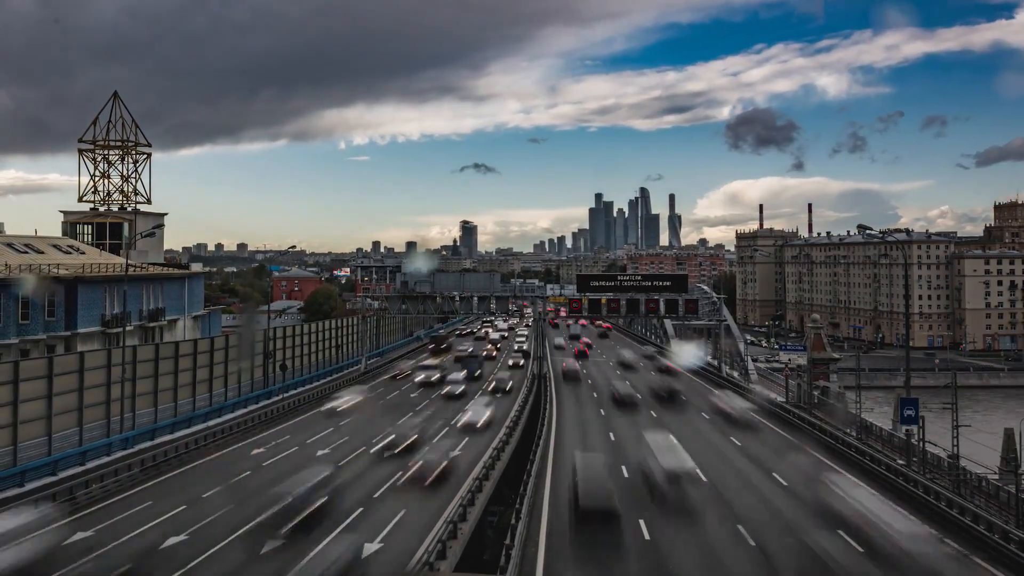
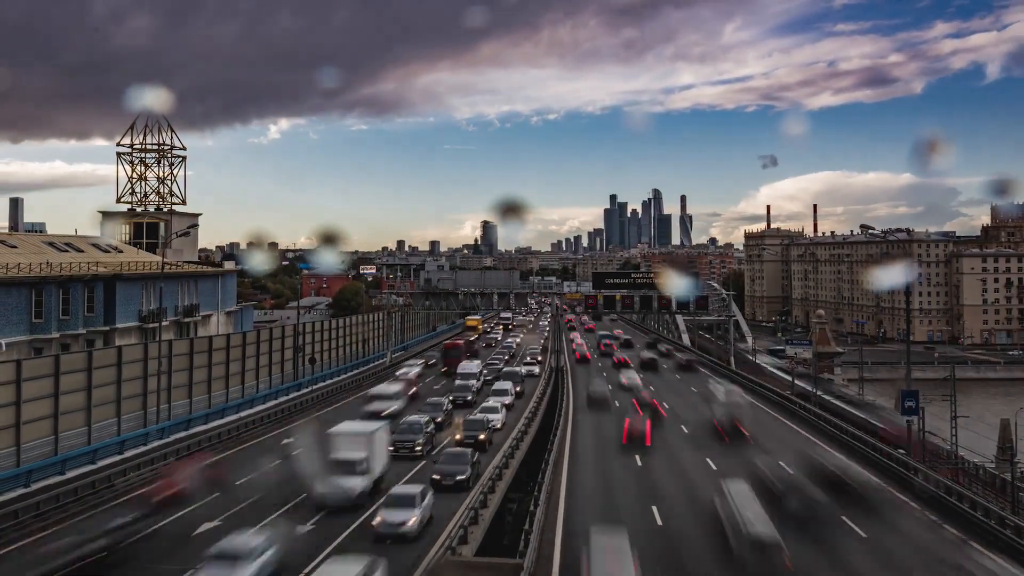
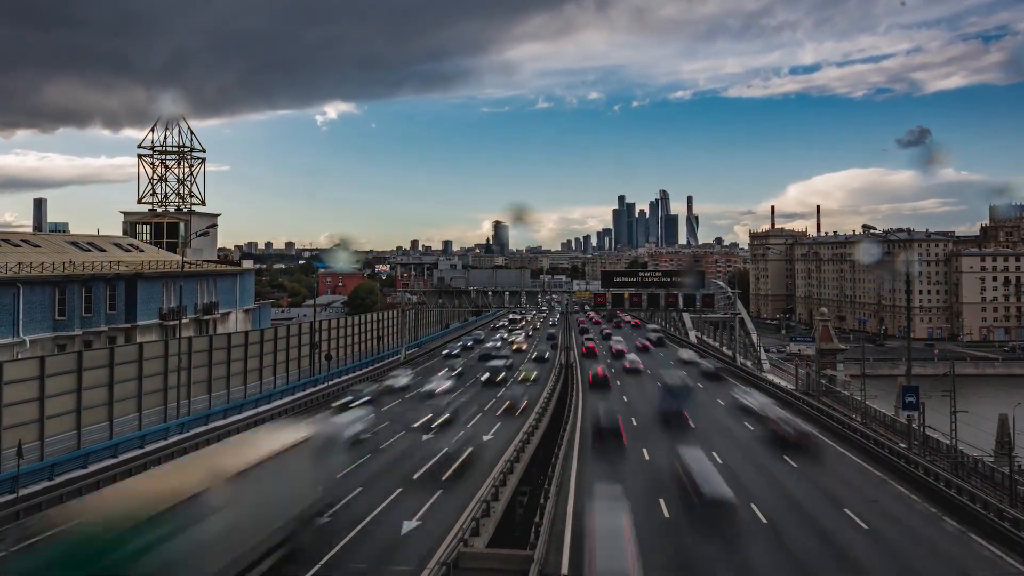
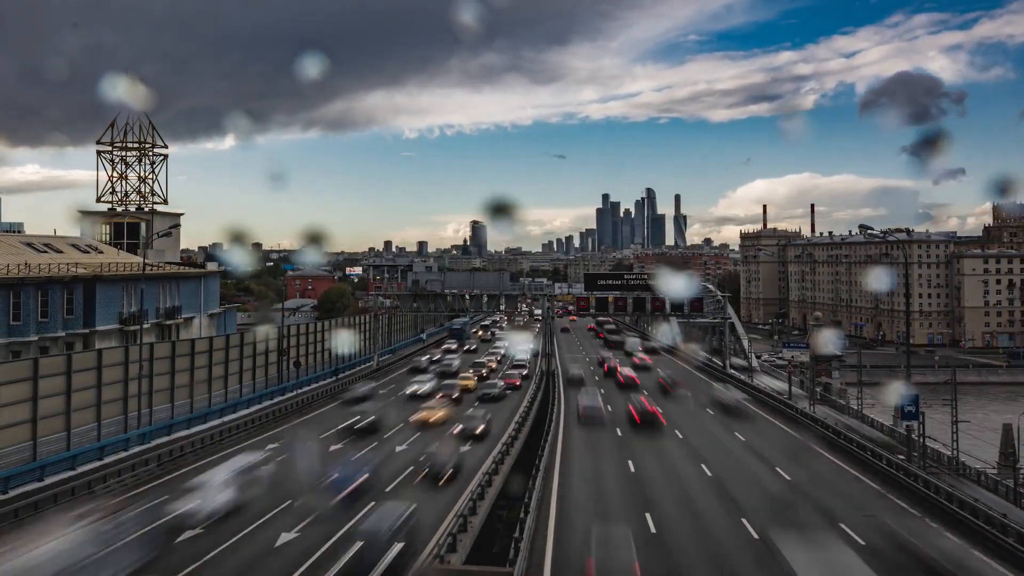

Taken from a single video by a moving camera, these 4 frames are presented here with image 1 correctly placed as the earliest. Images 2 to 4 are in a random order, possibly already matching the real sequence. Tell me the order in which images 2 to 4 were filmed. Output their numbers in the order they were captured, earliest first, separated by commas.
4, 2, 3
